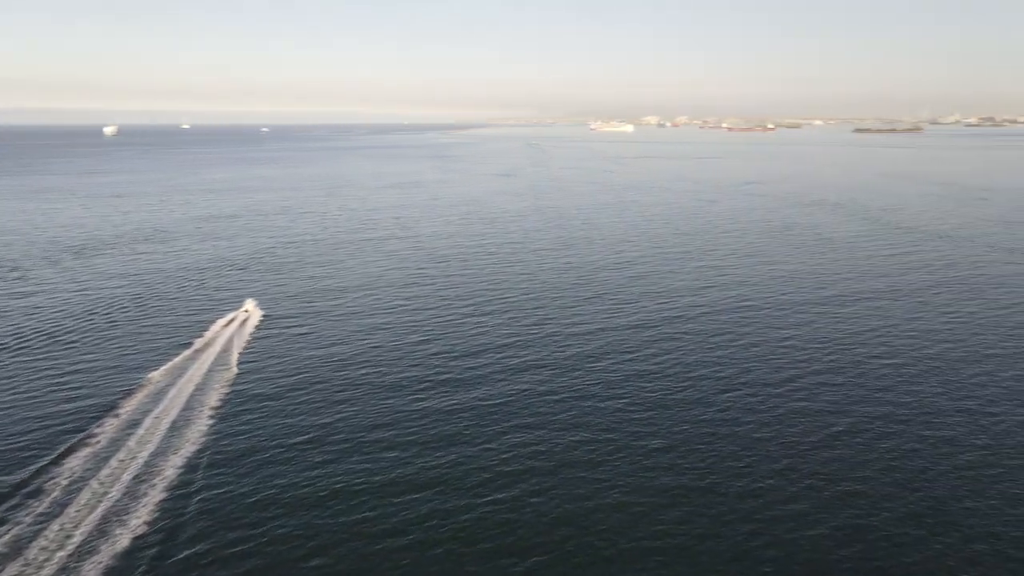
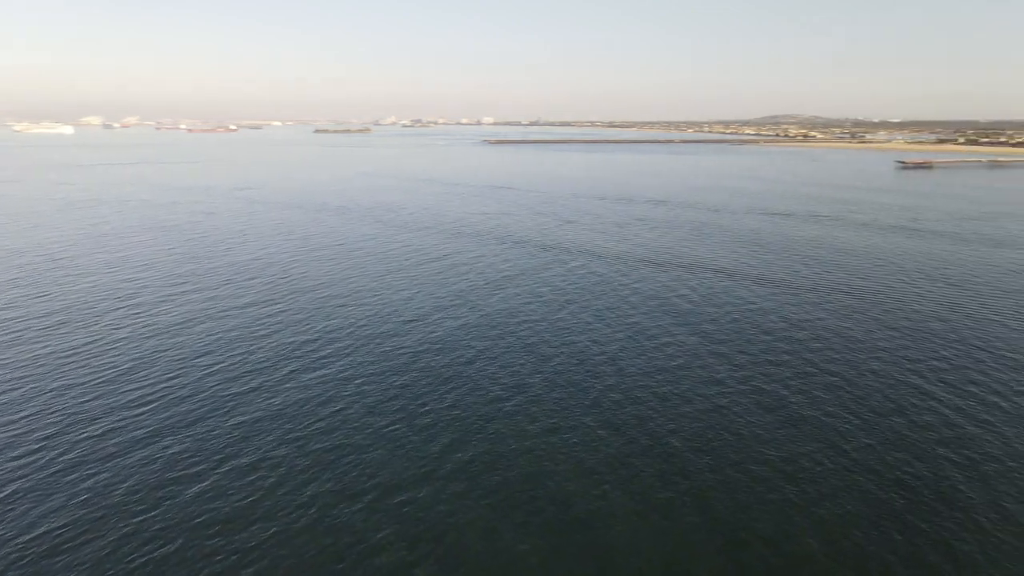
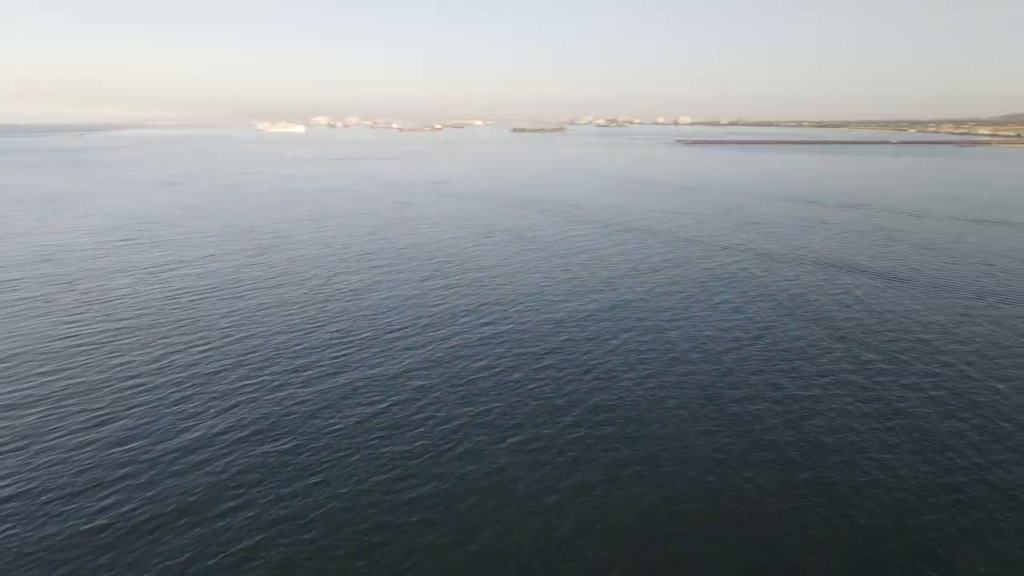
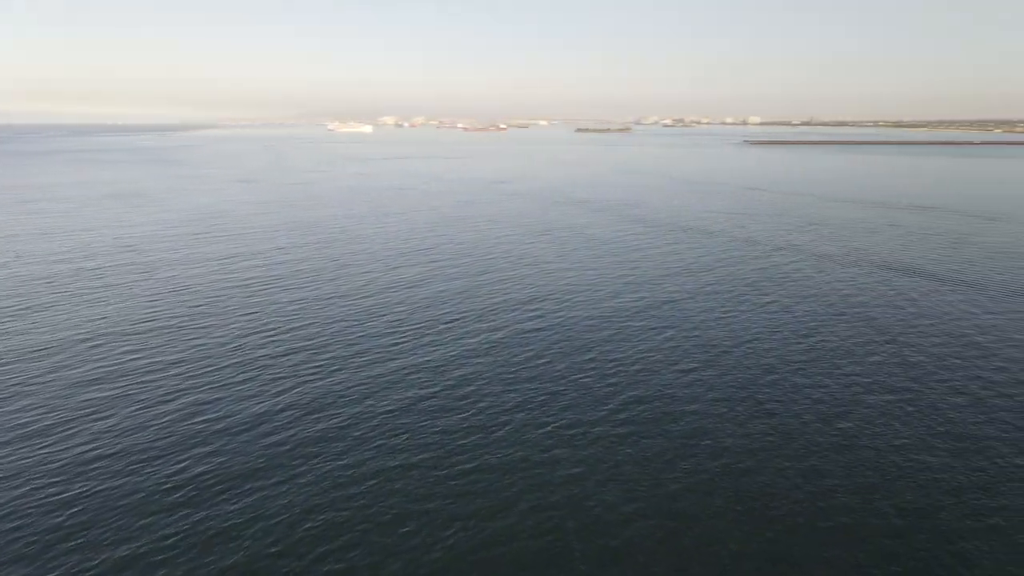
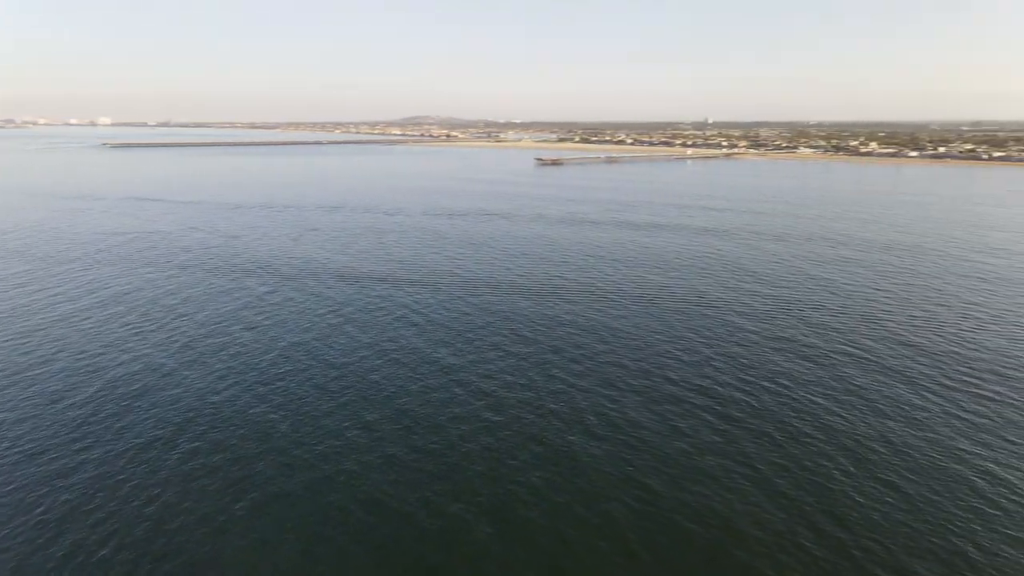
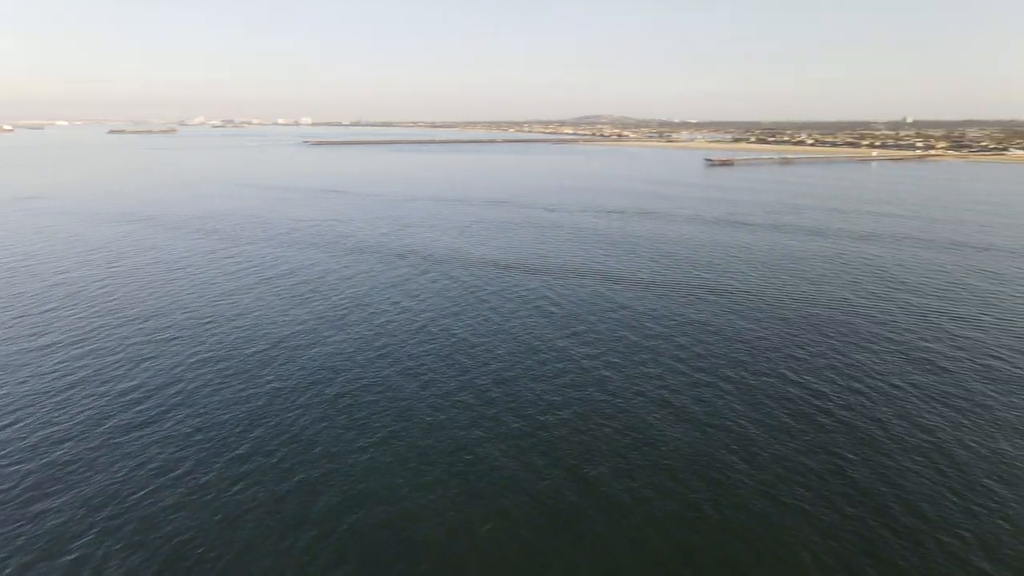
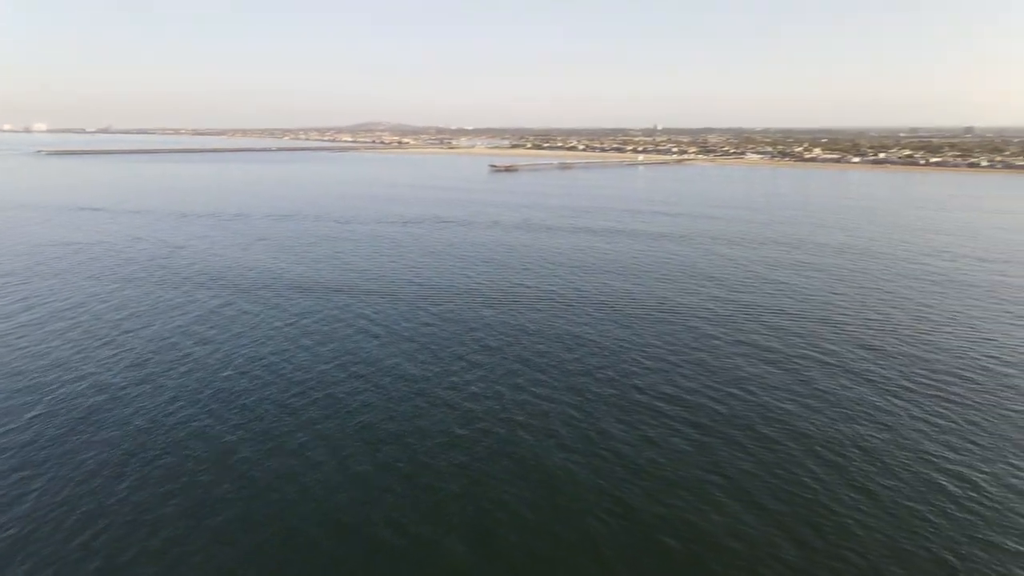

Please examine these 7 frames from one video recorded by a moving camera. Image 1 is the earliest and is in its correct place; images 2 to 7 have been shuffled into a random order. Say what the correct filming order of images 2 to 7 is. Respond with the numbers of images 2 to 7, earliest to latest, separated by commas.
4, 3, 2, 6, 5, 7
